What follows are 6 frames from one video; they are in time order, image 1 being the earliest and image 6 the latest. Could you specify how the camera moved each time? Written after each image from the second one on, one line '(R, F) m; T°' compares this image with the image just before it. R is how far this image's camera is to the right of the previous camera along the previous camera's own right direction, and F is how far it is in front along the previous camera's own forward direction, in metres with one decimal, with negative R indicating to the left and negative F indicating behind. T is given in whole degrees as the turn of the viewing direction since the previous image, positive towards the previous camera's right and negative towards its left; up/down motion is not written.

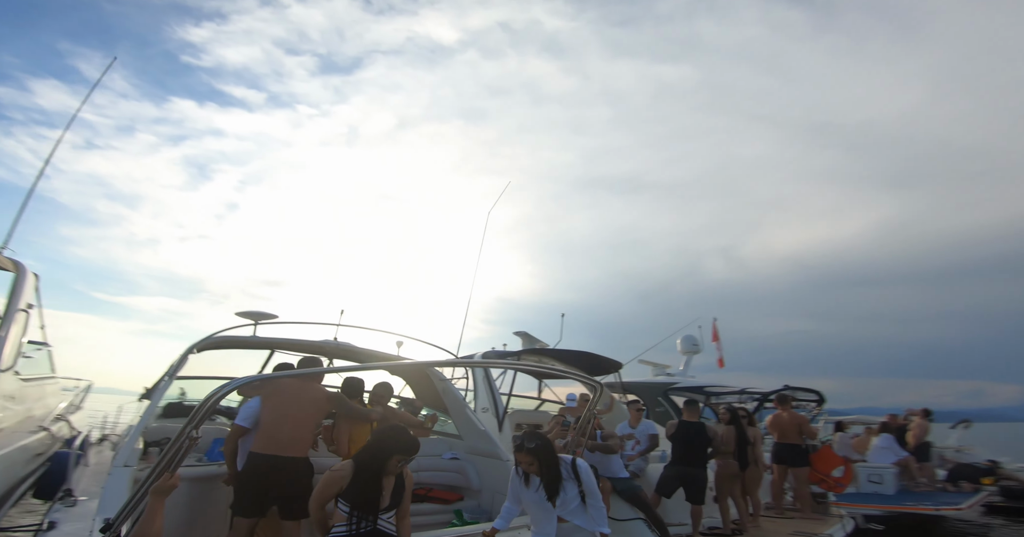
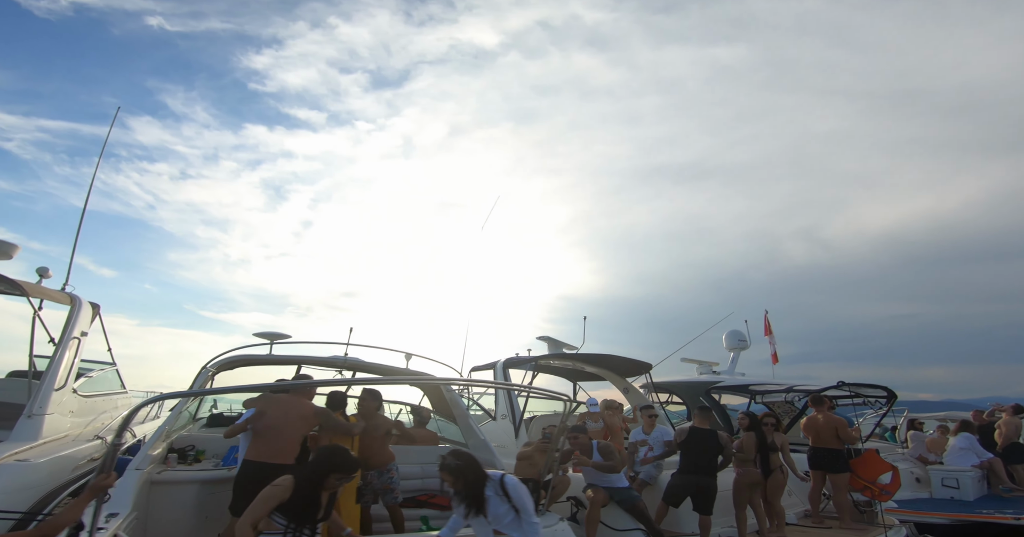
(+1.2, +0.4) m; -7°
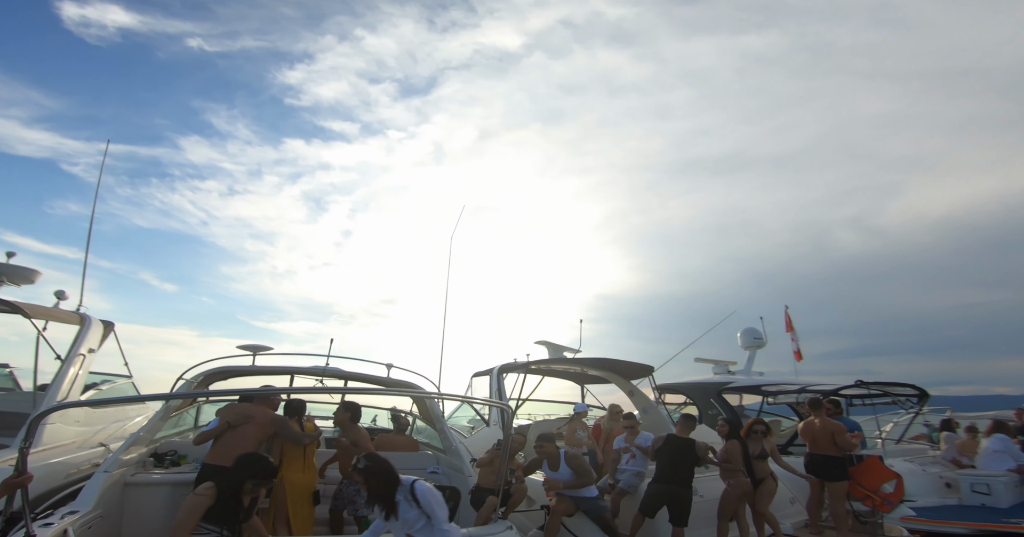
(+1.0, +0.3) m; -4°
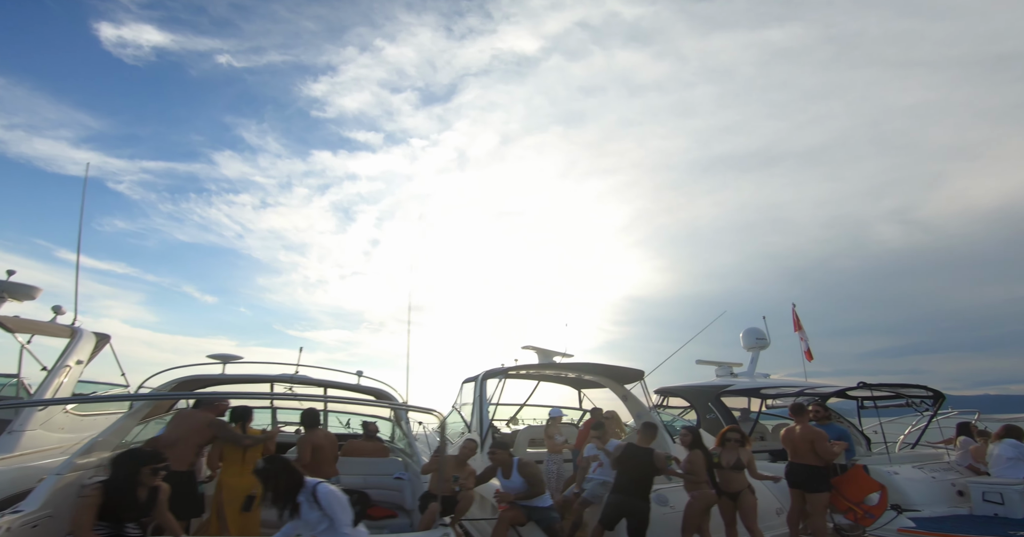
(+1.1, +0.4) m; -3°
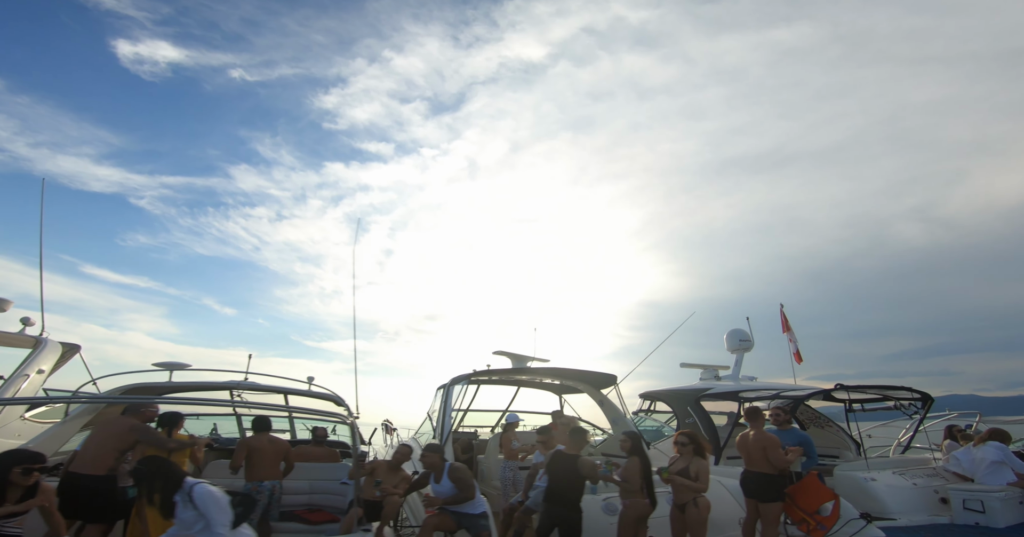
(+1.1, +0.4) m; -1°
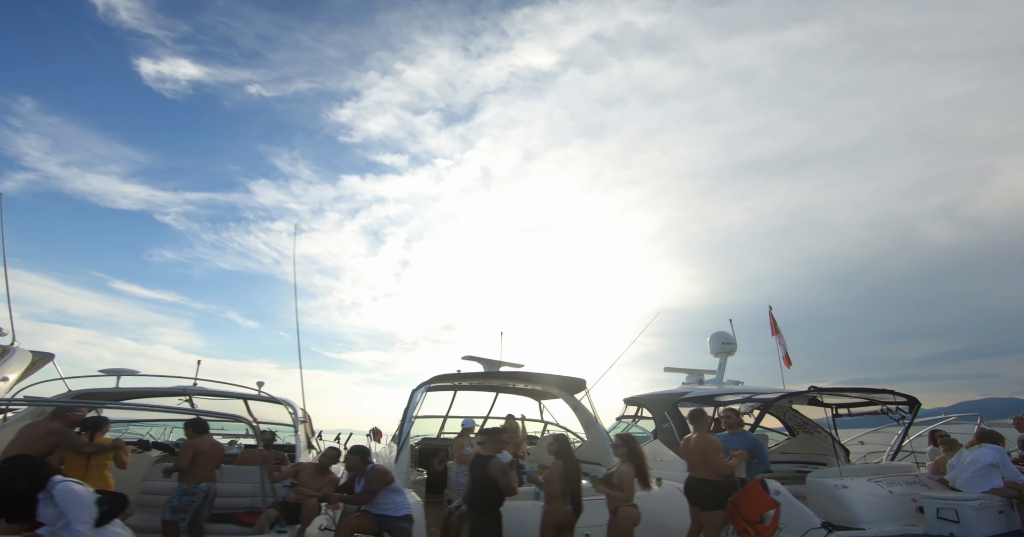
(+1.2, +0.3) m; -2°
